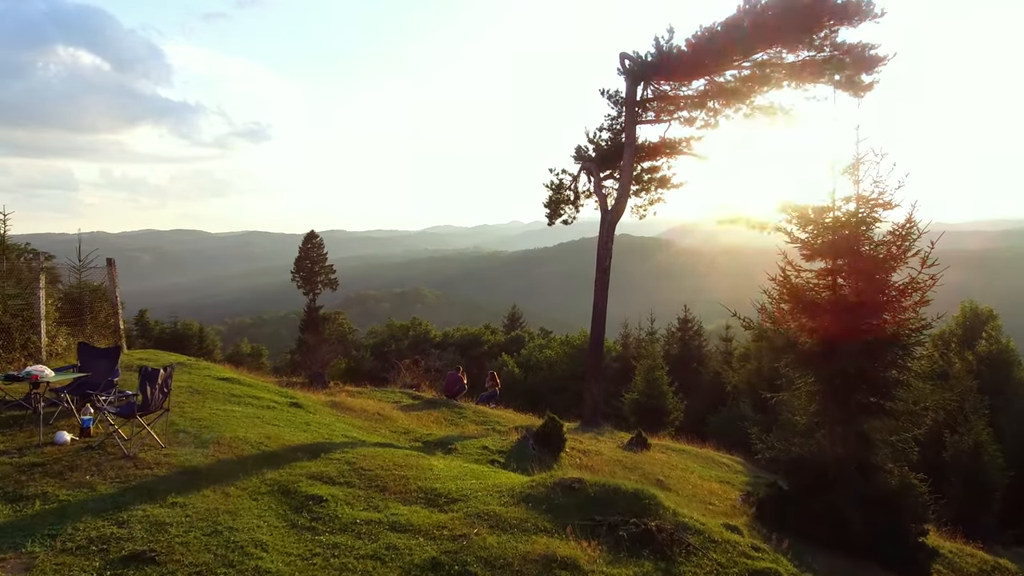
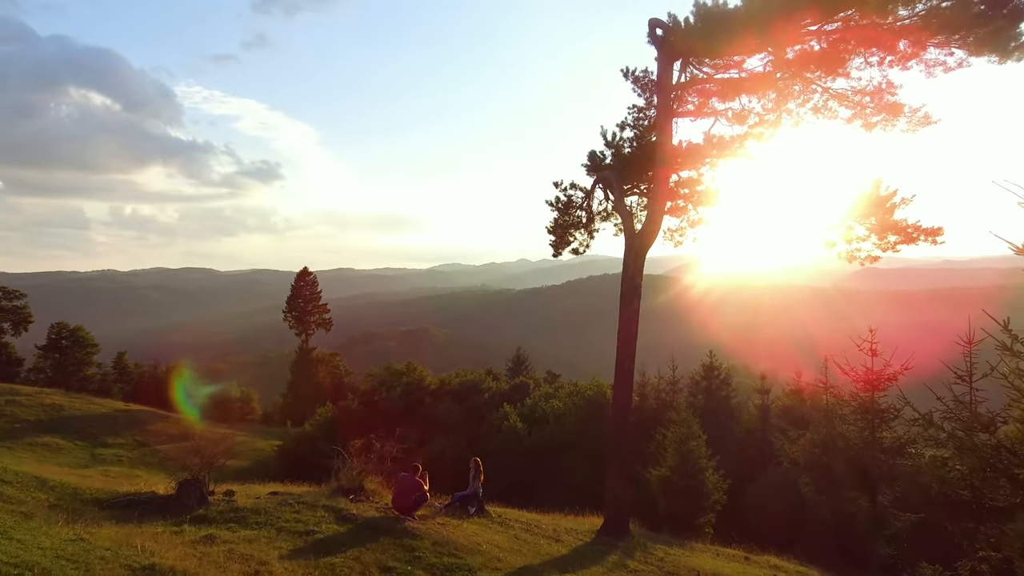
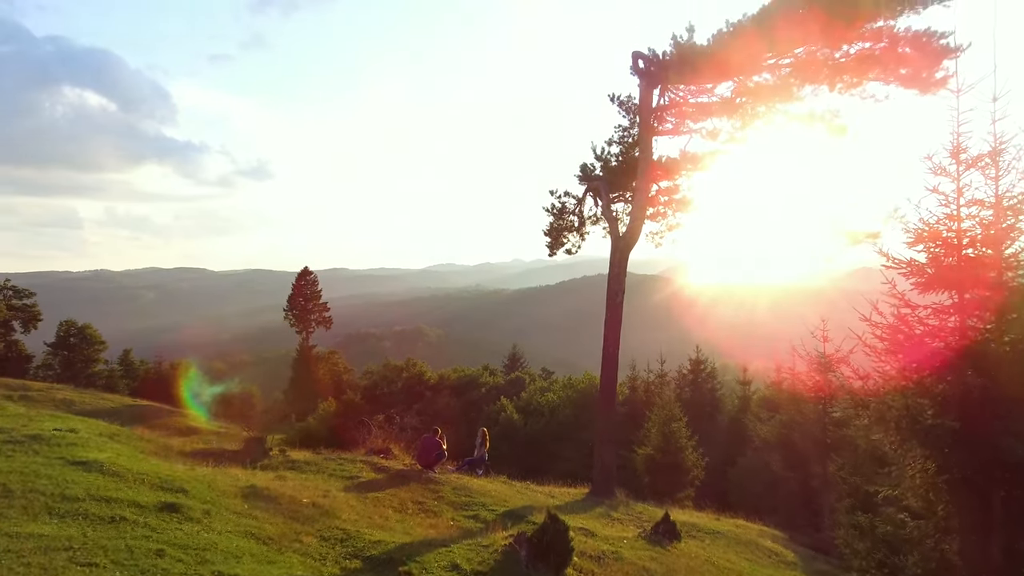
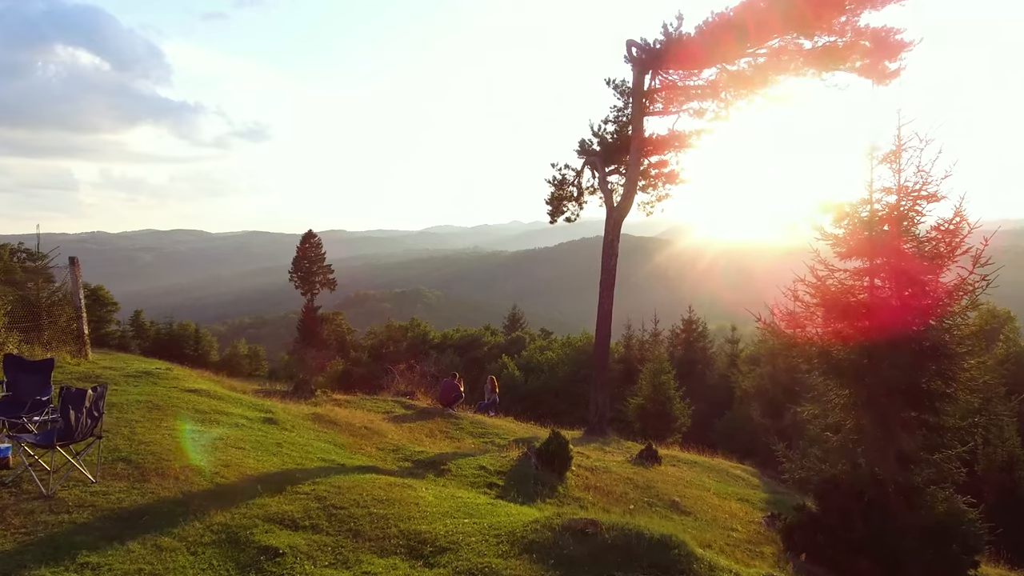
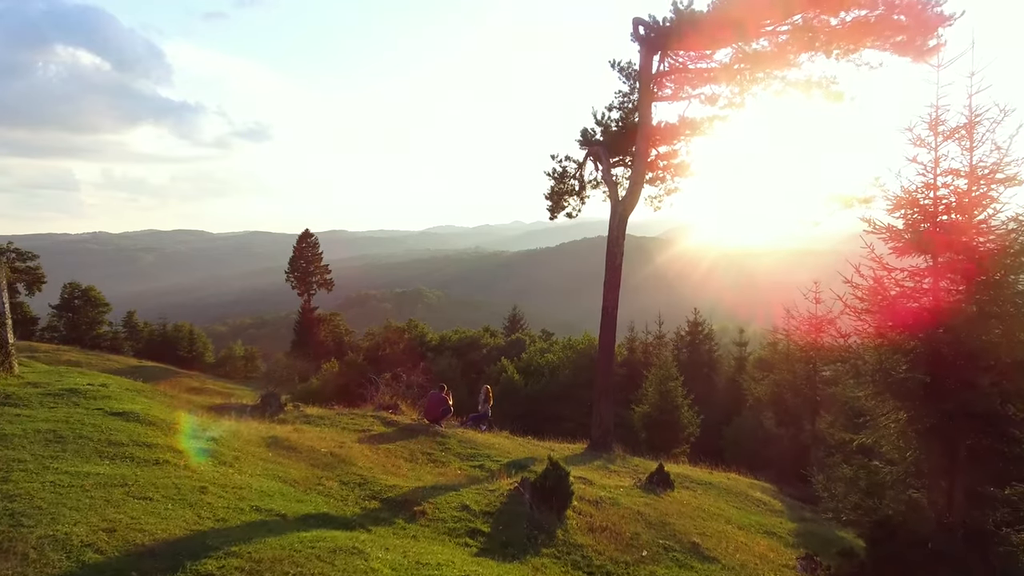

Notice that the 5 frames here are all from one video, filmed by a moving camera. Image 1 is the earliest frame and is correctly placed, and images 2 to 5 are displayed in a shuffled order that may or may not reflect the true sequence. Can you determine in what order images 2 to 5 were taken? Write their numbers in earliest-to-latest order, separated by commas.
4, 5, 3, 2
